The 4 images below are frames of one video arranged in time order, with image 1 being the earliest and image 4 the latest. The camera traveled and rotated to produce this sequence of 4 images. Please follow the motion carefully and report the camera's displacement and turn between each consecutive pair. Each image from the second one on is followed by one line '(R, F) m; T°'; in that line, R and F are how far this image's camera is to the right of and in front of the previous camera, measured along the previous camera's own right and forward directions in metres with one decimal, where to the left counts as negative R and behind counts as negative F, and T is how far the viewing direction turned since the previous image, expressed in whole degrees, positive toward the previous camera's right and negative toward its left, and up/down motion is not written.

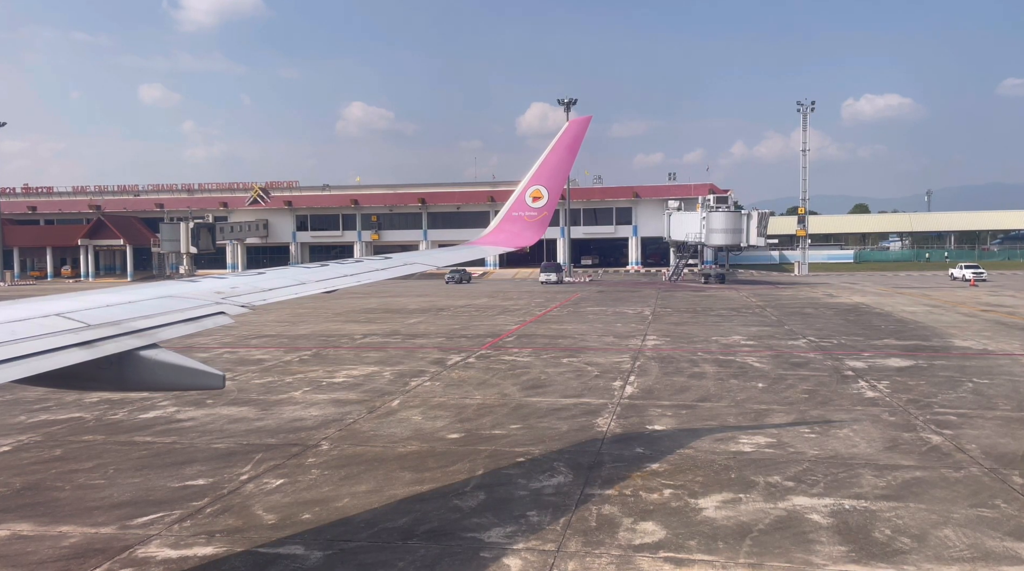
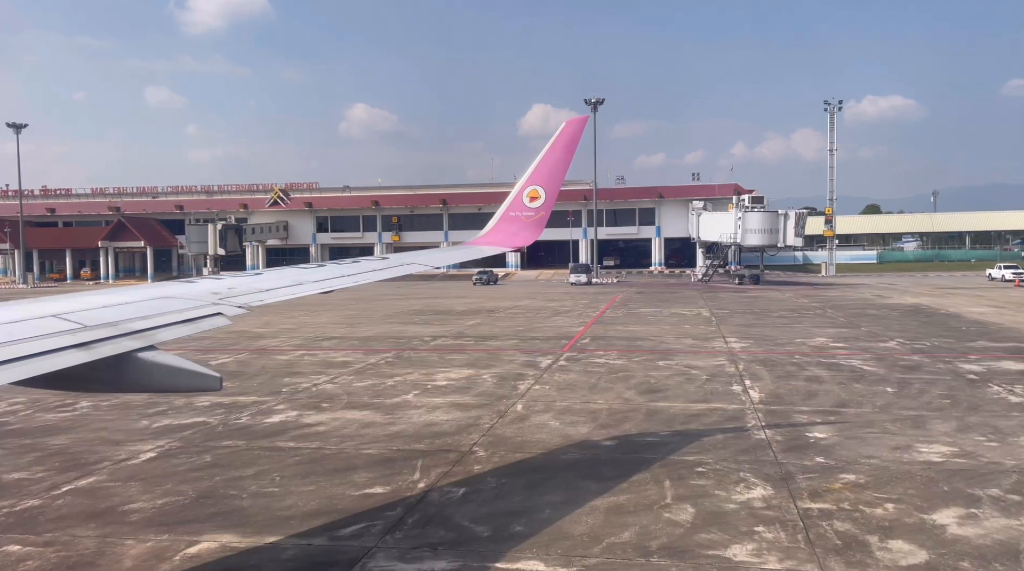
(-1.8, +0.4) m; -2°
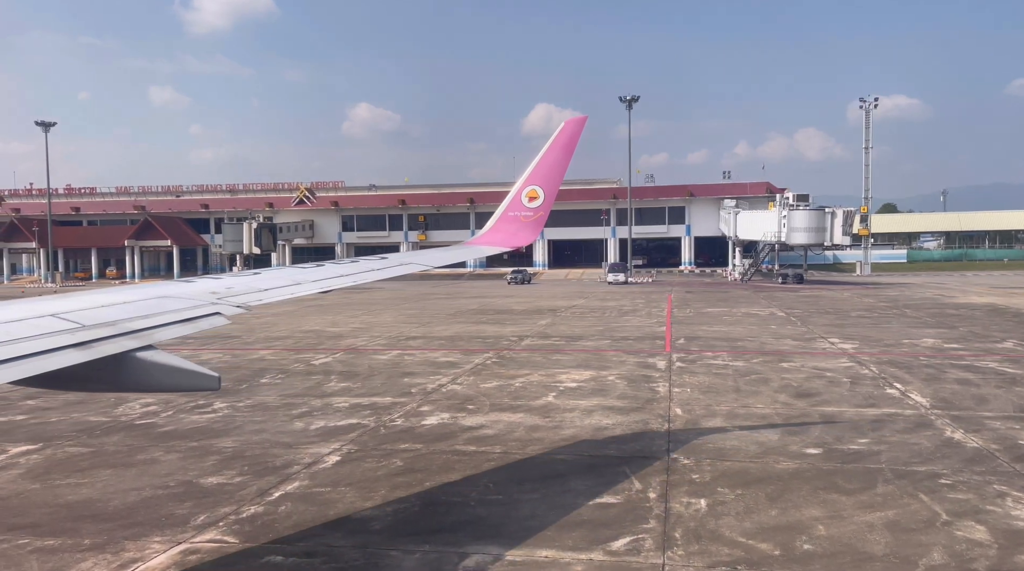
(-2.2, +0.5) m; -2°
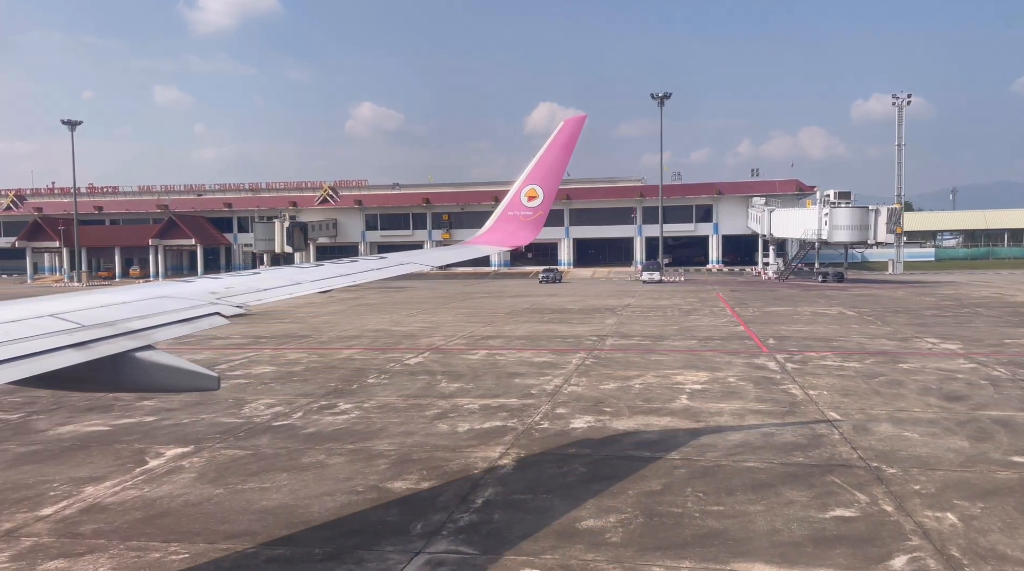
(-2.0, +0.4) m; -2°
